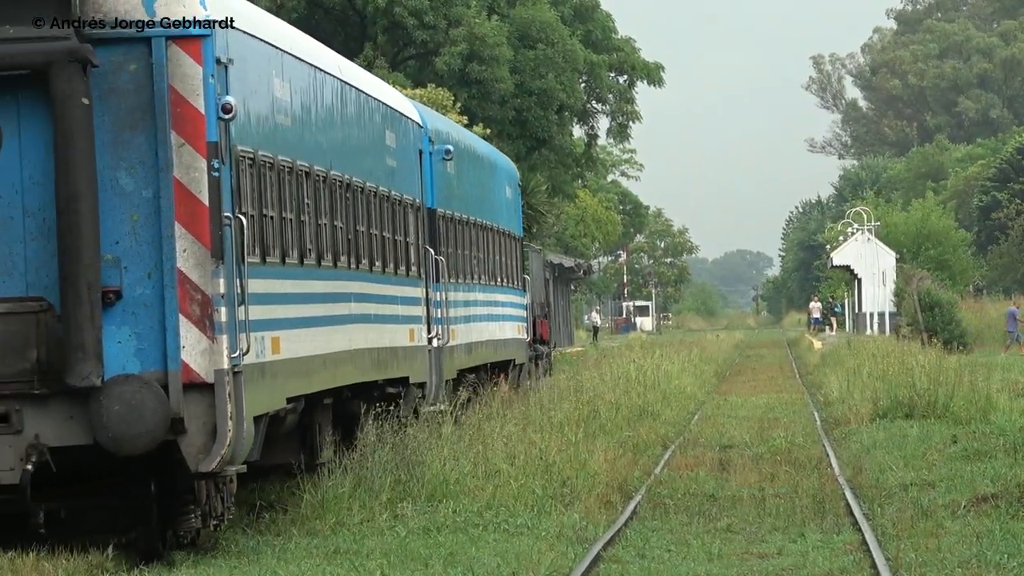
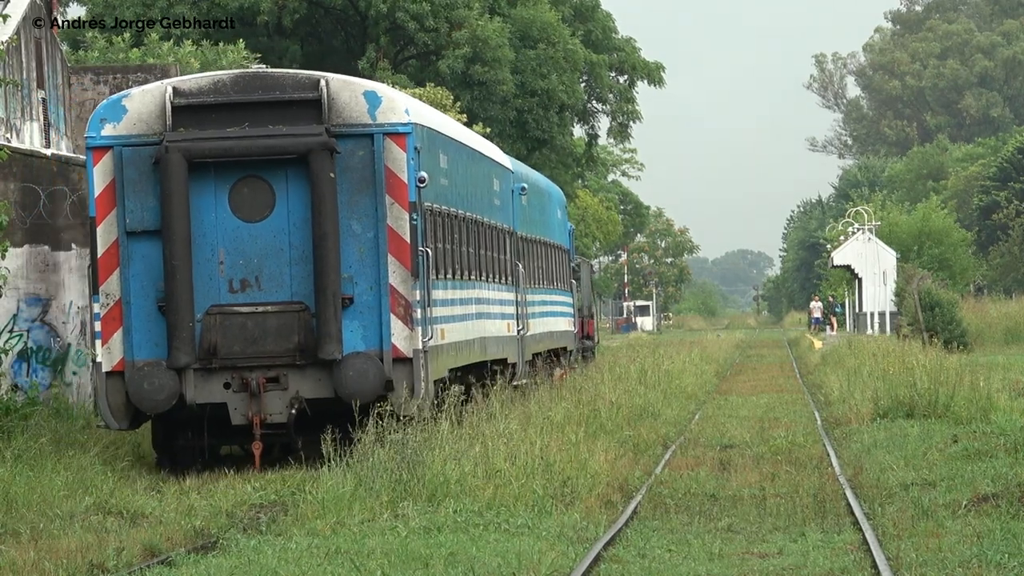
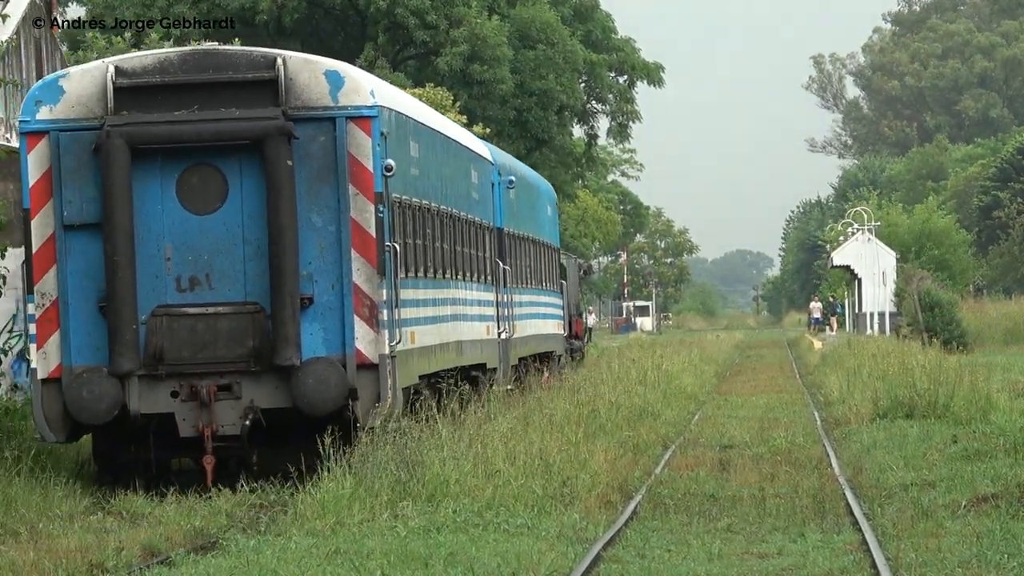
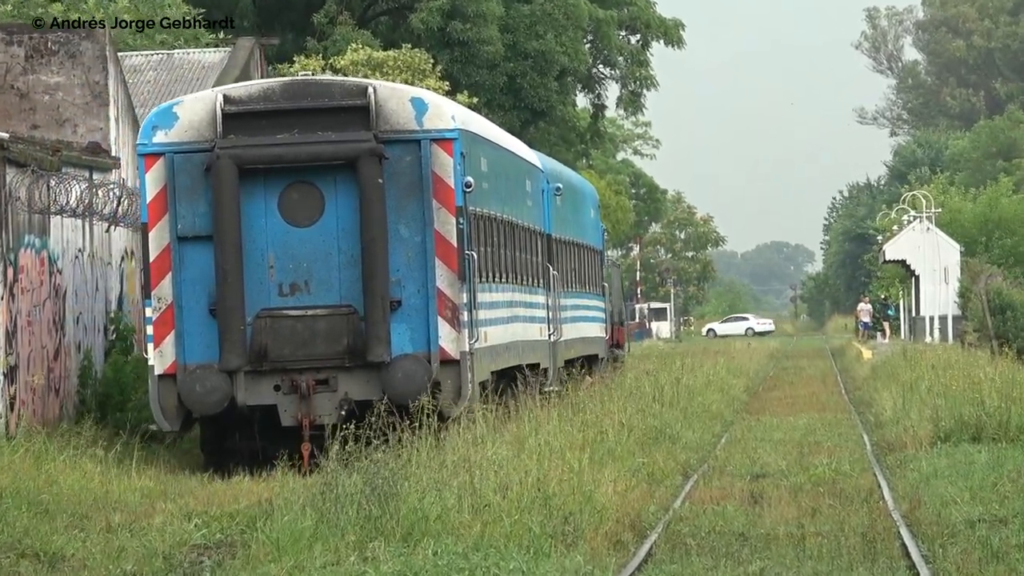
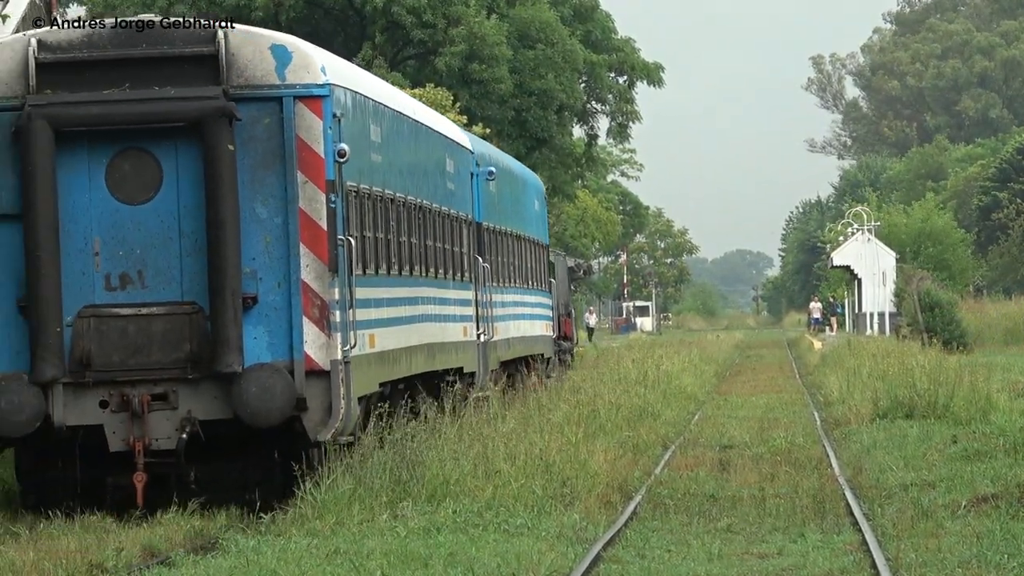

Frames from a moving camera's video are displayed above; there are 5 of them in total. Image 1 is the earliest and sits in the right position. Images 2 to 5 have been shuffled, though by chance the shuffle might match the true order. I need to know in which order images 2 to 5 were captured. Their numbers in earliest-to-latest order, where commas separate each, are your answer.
5, 3, 2, 4
